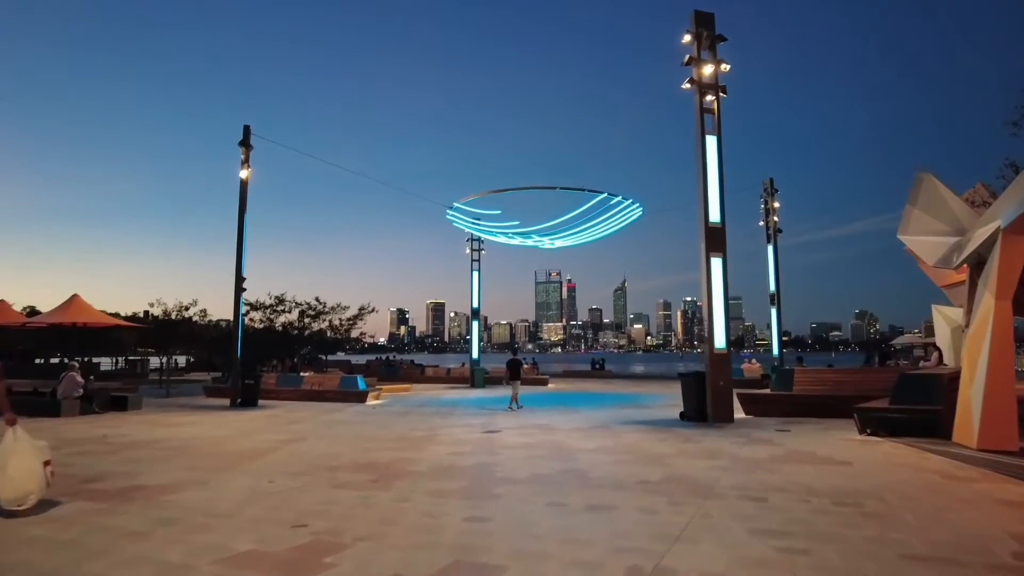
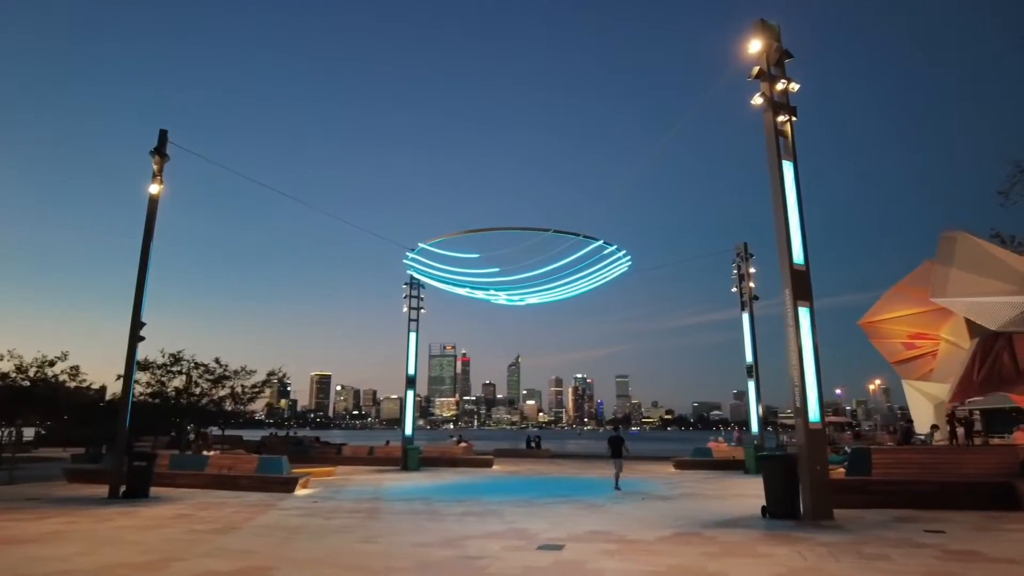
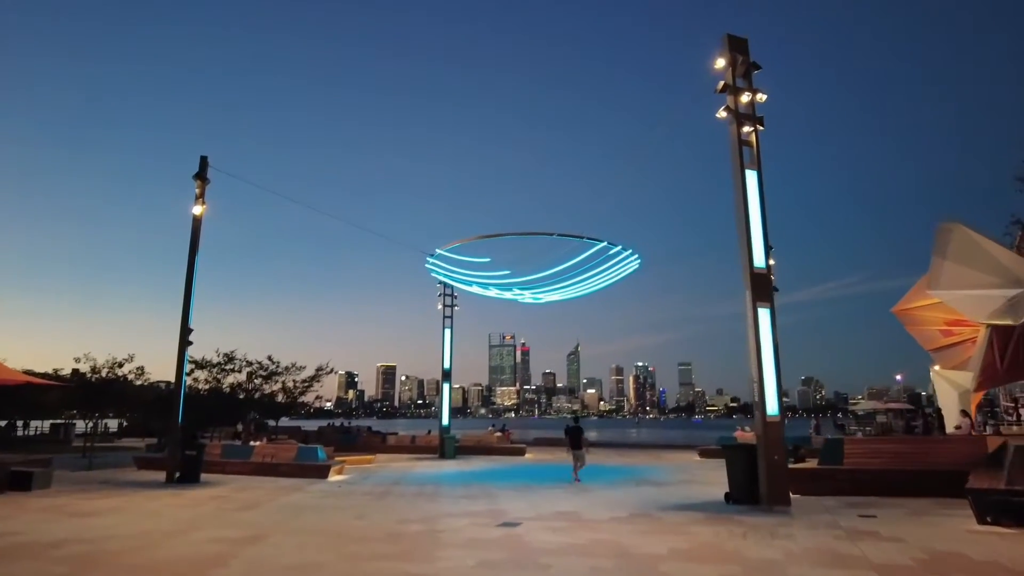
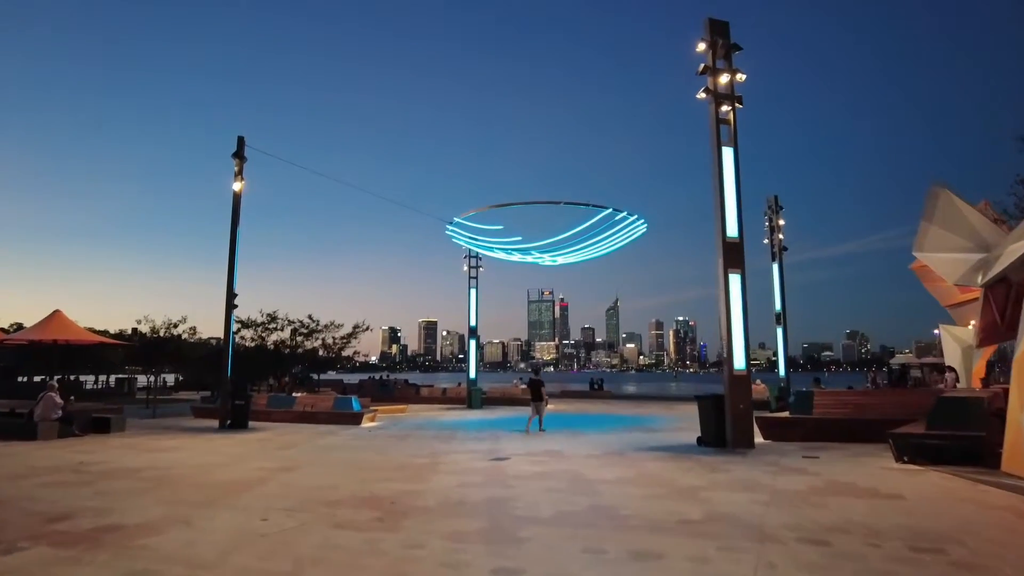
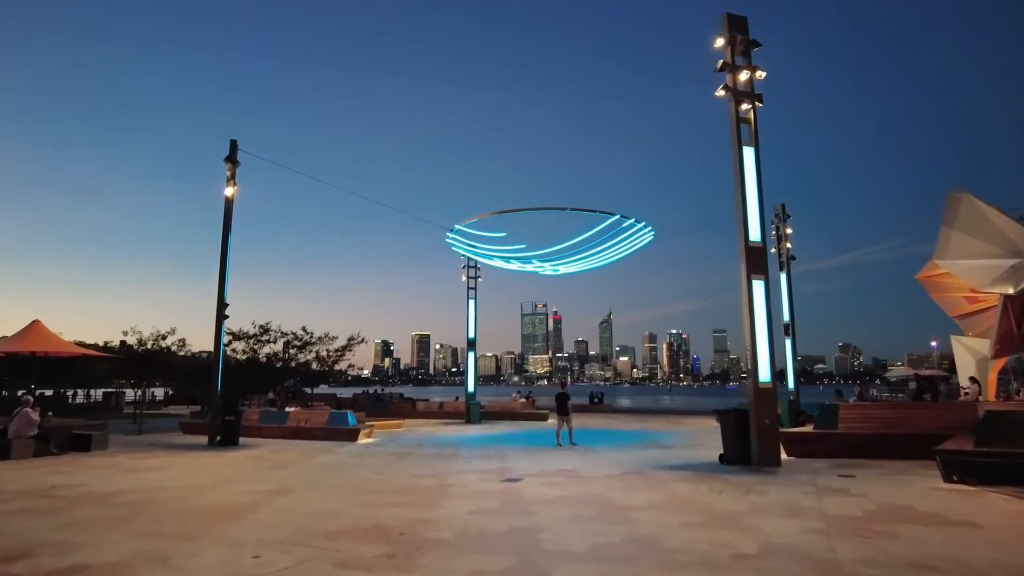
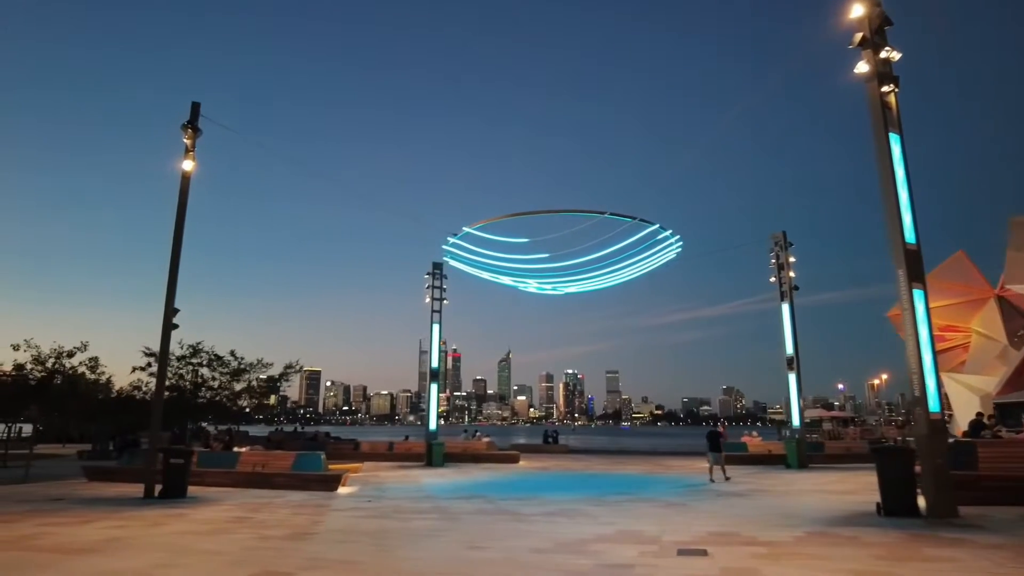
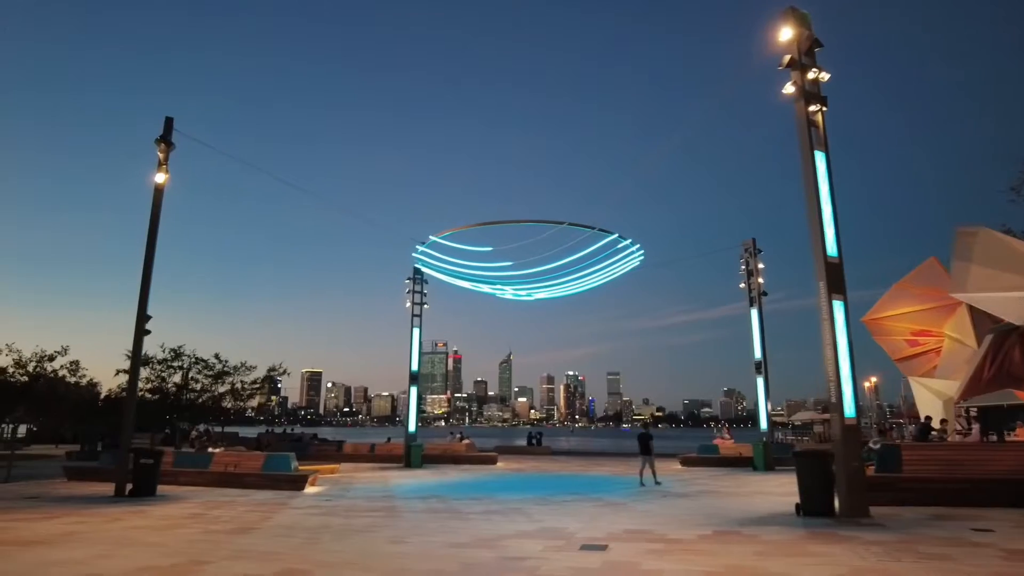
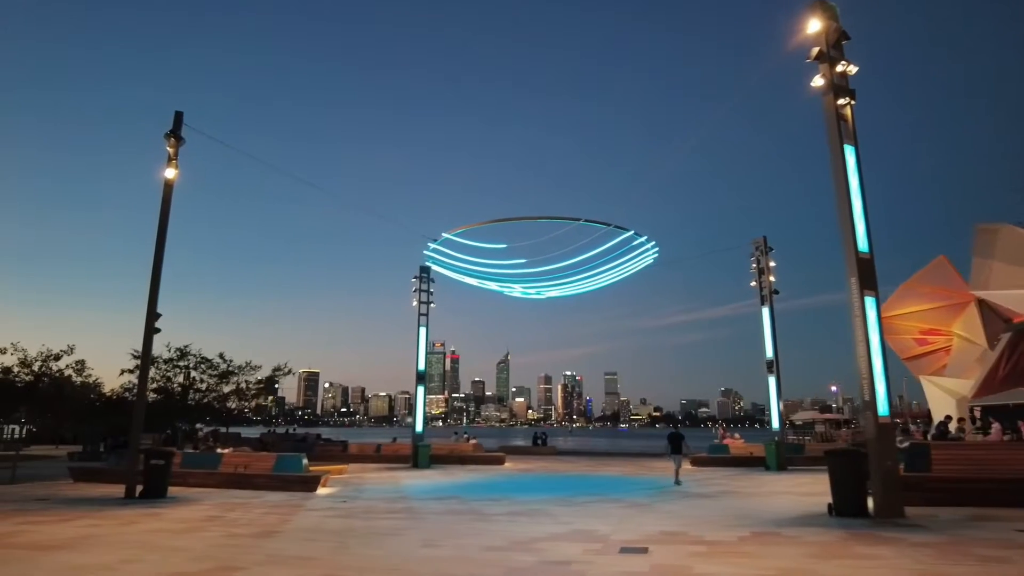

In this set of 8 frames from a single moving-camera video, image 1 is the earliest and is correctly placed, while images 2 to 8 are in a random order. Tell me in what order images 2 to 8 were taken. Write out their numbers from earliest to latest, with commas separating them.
4, 5, 3, 2, 7, 8, 6
